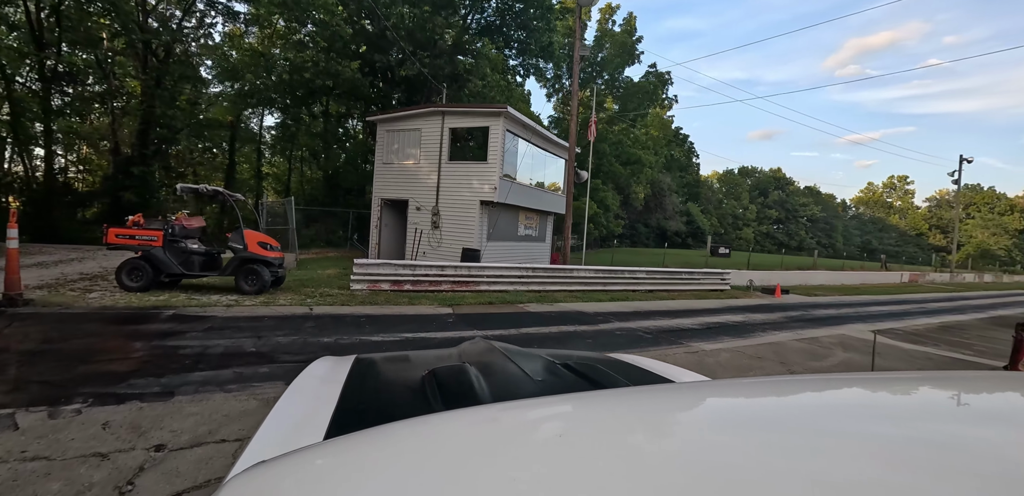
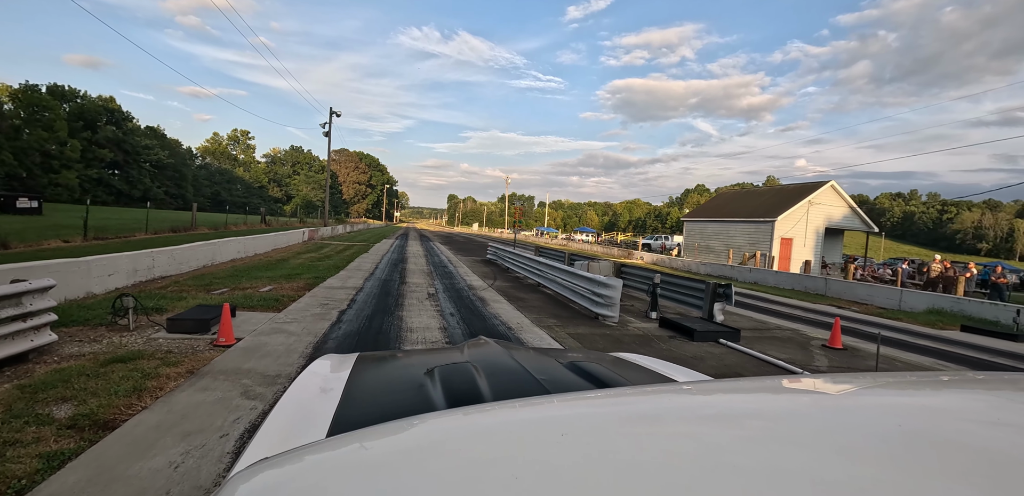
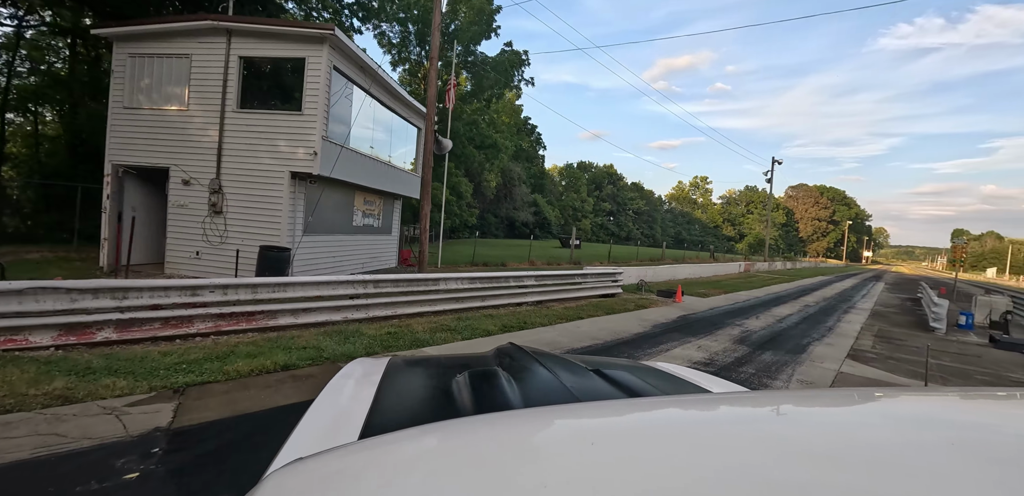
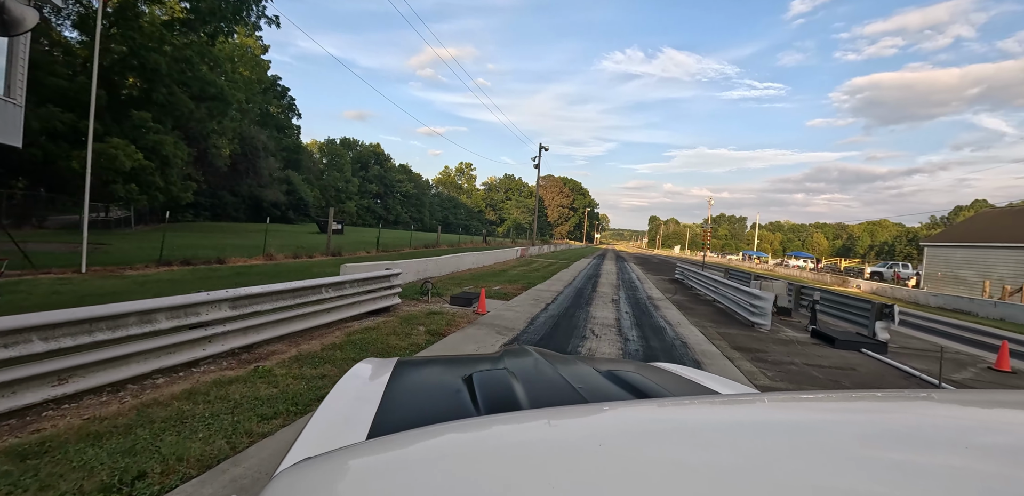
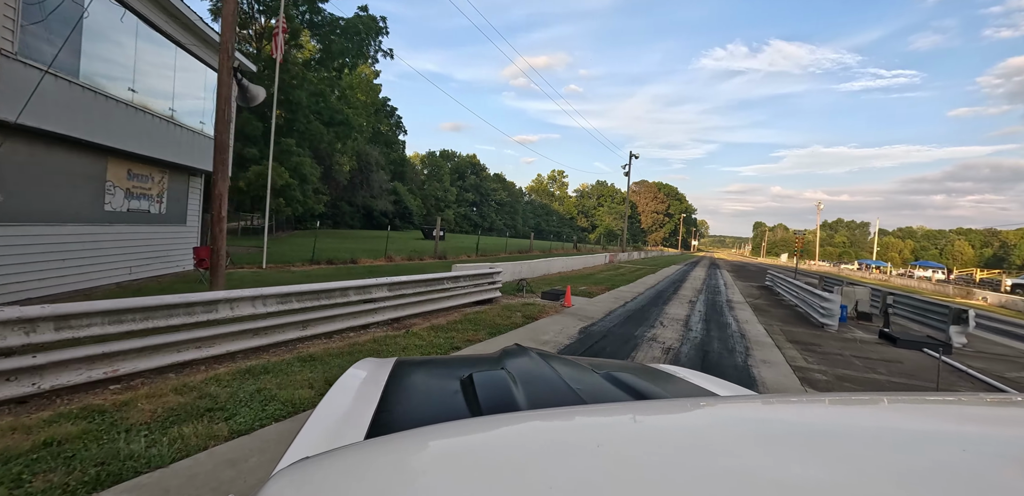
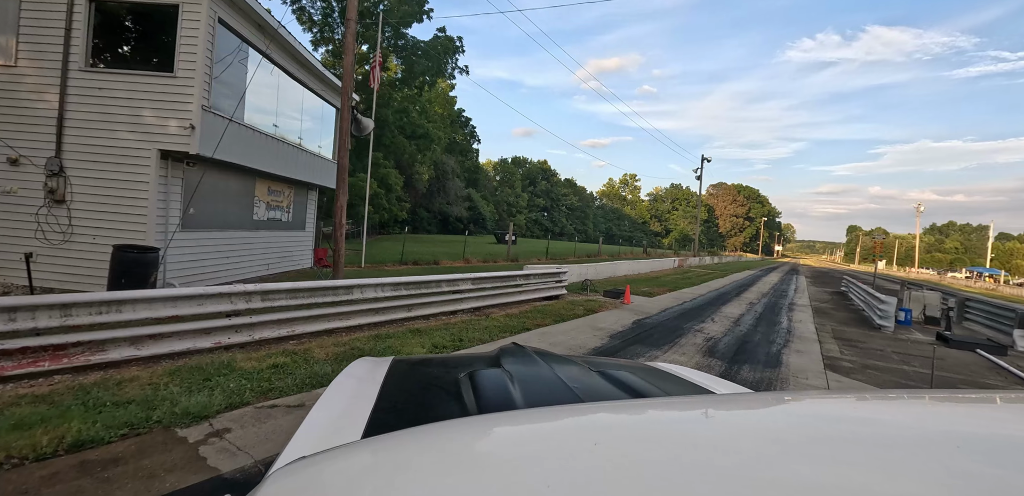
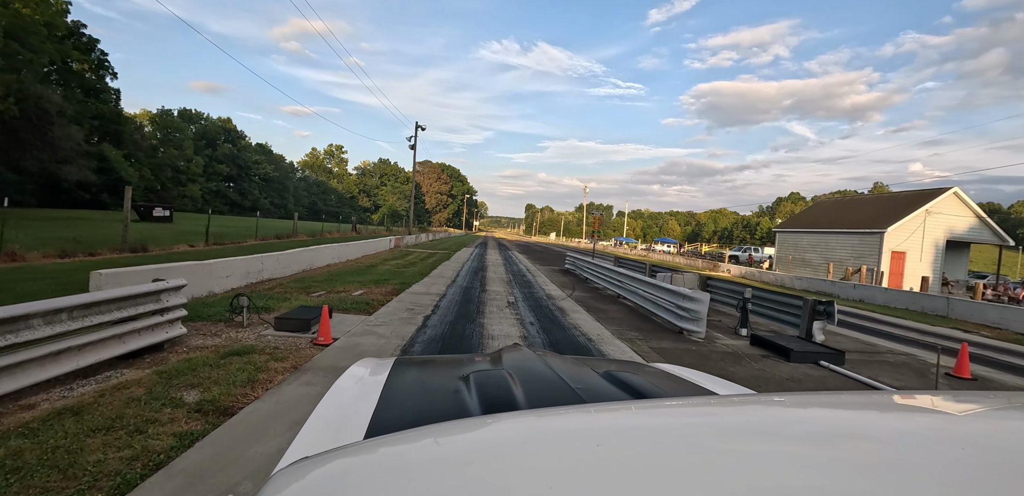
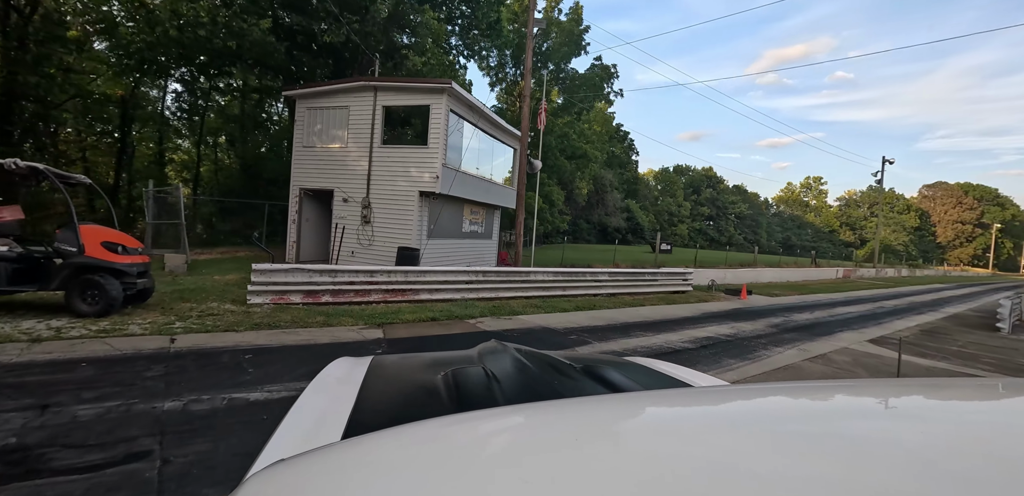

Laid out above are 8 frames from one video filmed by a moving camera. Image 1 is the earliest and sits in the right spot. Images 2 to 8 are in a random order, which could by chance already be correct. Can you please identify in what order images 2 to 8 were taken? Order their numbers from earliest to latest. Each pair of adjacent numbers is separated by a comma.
8, 3, 6, 5, 4, 7, 2
